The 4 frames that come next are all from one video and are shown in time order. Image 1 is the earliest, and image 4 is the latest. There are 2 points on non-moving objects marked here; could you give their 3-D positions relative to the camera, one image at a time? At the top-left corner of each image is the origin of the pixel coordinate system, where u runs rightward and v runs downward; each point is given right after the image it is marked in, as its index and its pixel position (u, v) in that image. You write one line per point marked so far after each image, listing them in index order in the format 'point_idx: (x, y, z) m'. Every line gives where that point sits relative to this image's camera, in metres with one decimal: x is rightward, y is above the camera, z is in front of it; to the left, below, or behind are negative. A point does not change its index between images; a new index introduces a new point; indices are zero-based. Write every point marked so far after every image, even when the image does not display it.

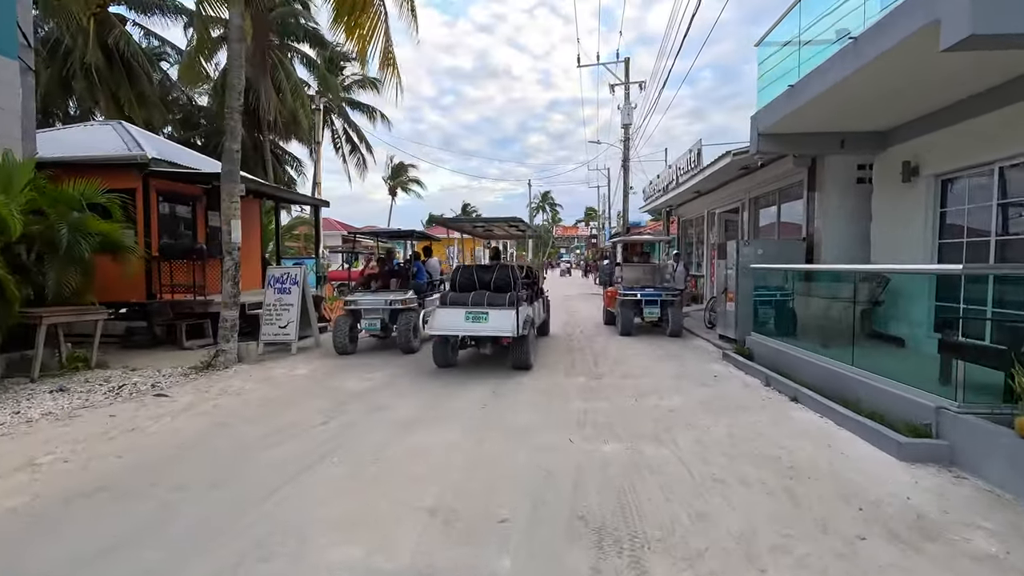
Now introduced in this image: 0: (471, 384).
0: (-0.6, -1.3, +7.4) m
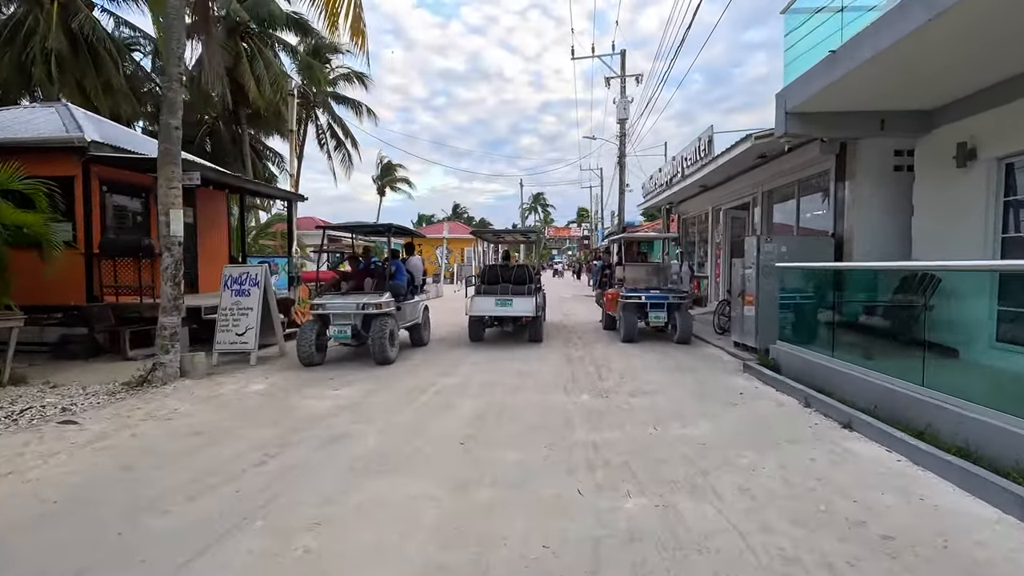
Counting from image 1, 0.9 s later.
0: (-0.7, -1.3, +6.2) m
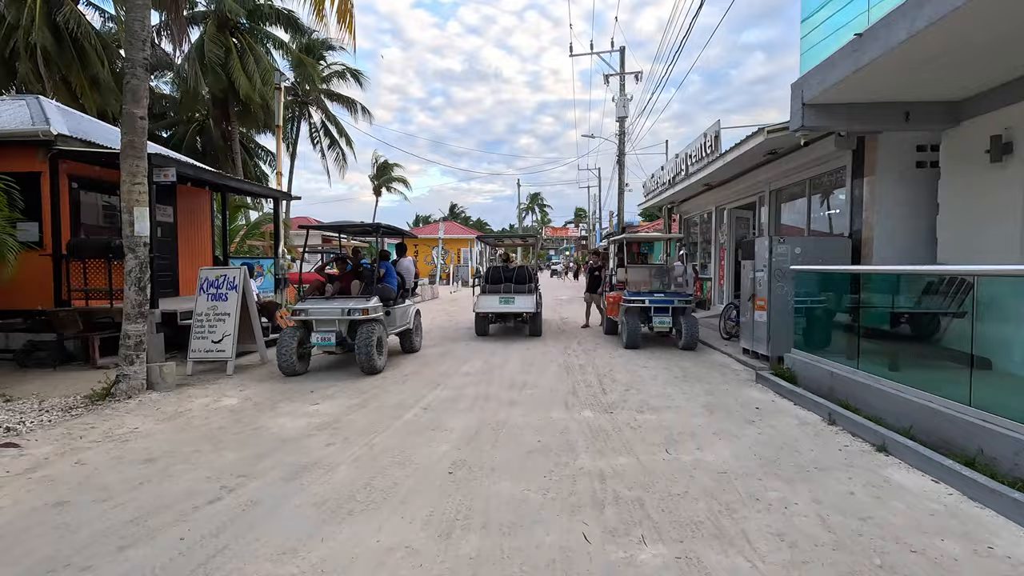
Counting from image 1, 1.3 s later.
0: (-0.7, -1.4, +5.6) m
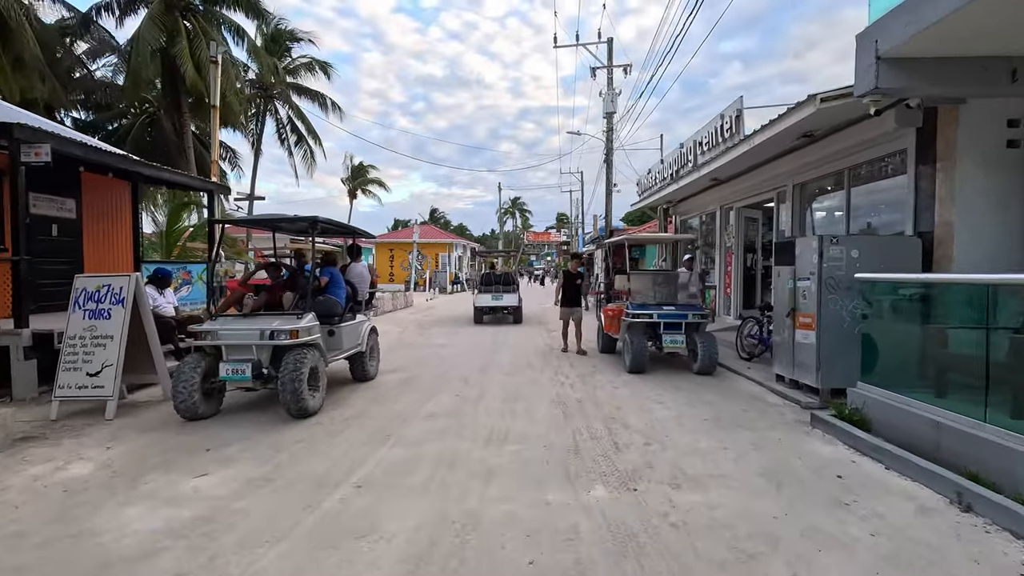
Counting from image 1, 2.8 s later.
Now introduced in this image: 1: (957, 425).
0: (-0.9, -1.5, +3.6) m
1: (+3.8, -1.2, +4.6) m
